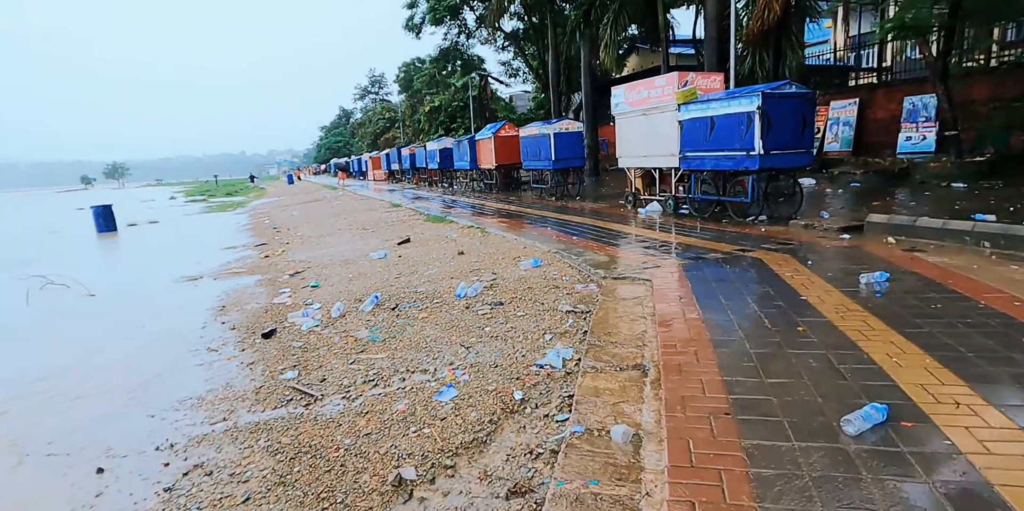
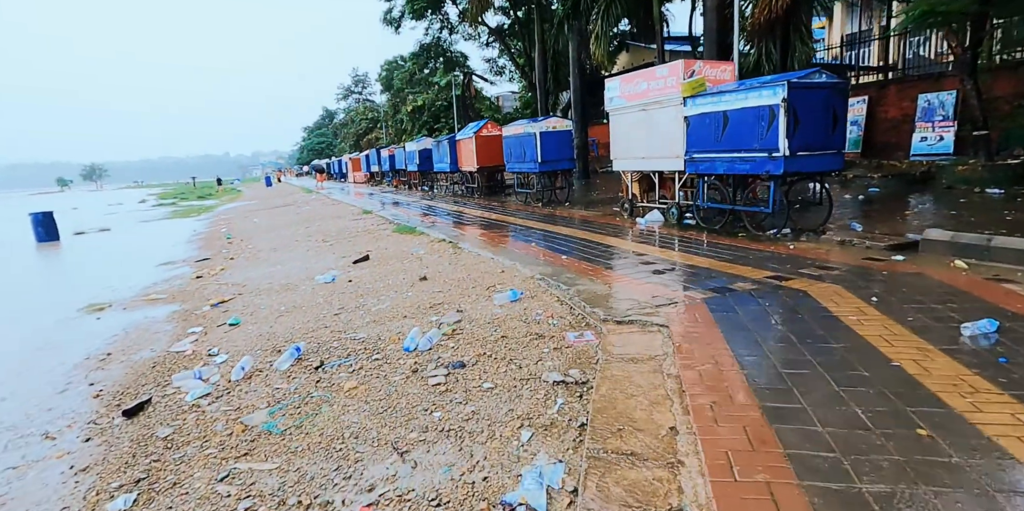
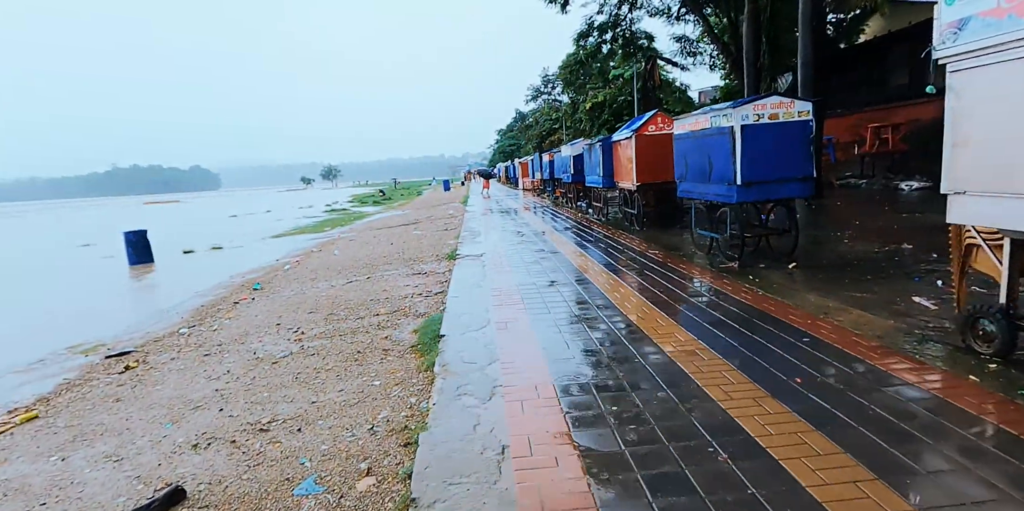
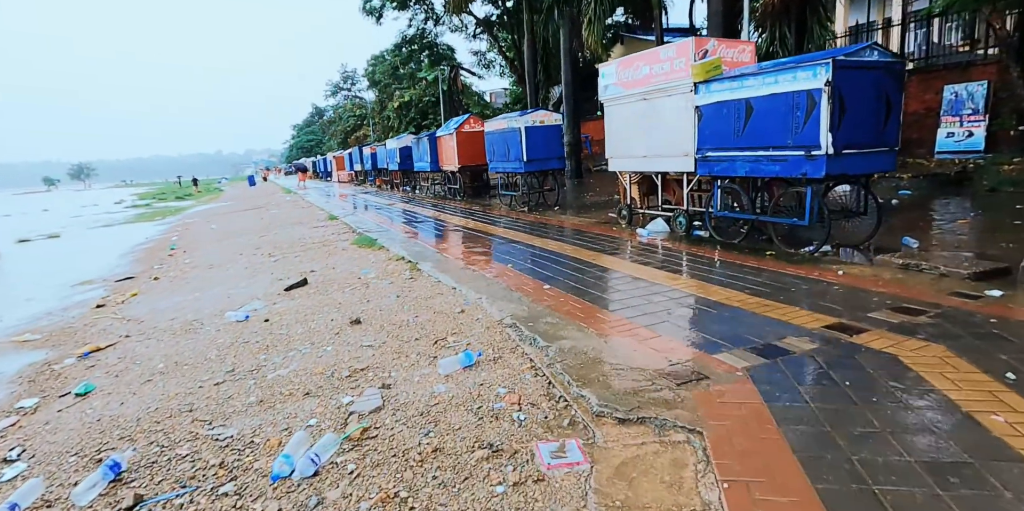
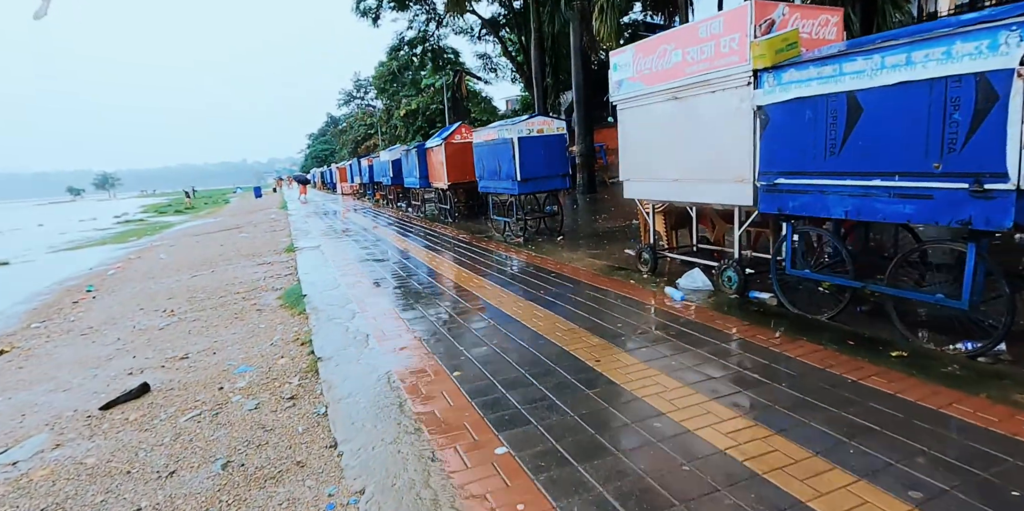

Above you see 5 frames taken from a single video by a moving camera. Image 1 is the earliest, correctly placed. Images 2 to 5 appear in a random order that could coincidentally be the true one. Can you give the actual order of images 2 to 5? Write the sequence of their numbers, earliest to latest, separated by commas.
2, 4, 5, 3
